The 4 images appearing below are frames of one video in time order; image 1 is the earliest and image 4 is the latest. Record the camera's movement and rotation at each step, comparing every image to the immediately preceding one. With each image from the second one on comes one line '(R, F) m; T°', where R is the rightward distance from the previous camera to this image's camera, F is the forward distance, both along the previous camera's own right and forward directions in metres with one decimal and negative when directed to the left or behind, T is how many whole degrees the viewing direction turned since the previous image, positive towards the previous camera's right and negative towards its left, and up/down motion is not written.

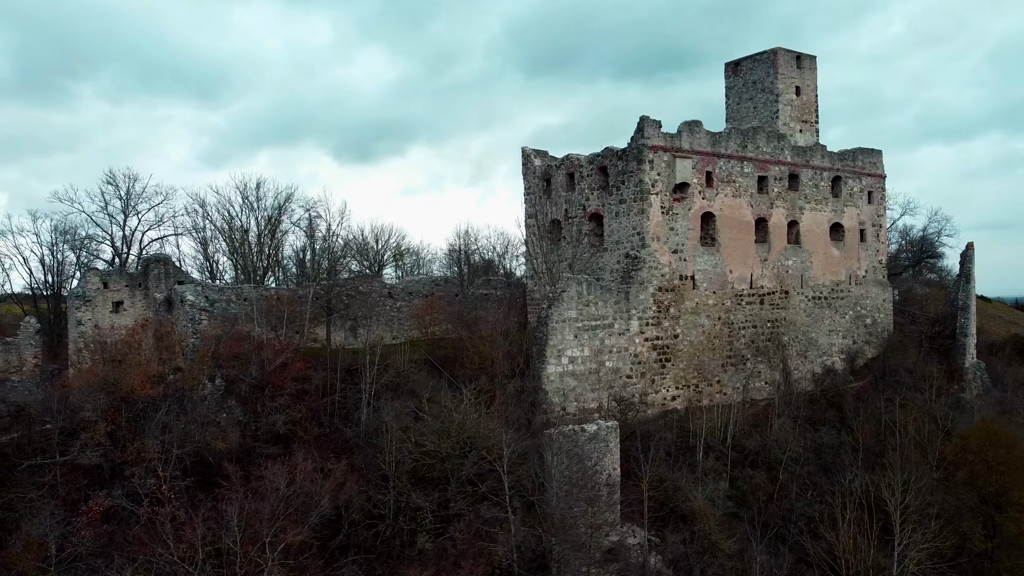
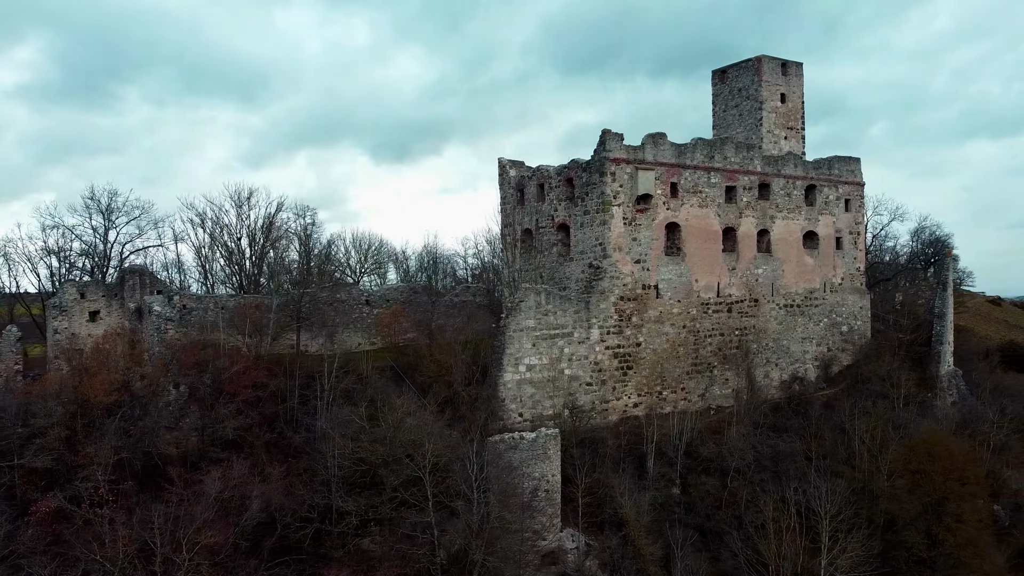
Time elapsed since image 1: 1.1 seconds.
(+1.5, -0.4) m; -2°
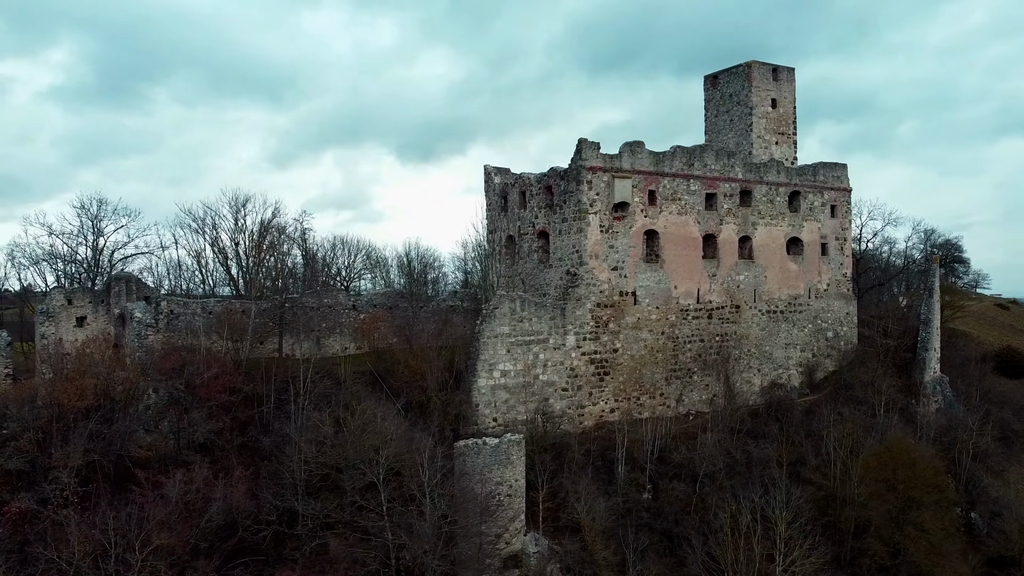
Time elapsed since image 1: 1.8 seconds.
(+1.0, -0.3) m; -2°
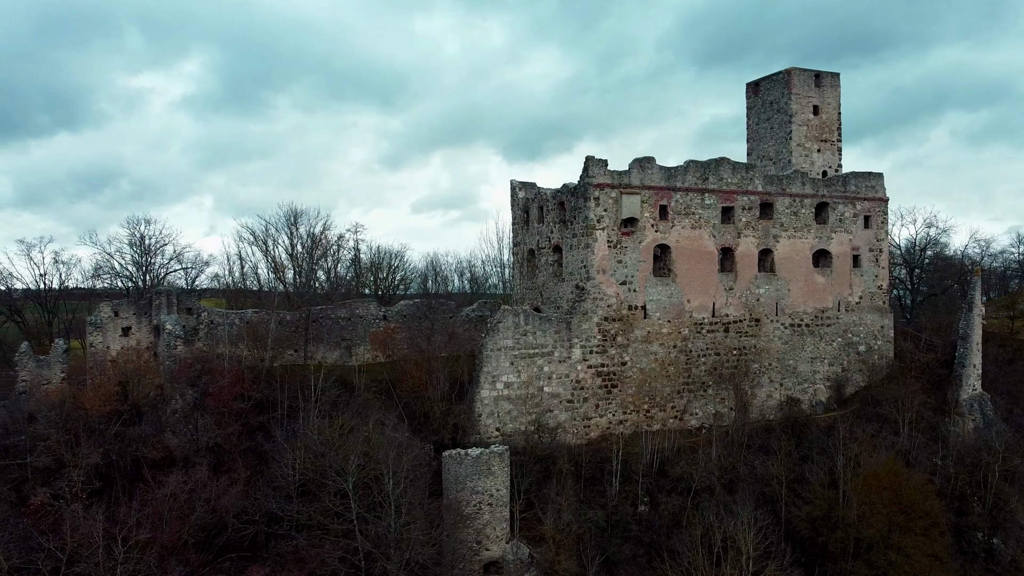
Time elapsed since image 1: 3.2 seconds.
(+2.1, -0.5) m; -7°
